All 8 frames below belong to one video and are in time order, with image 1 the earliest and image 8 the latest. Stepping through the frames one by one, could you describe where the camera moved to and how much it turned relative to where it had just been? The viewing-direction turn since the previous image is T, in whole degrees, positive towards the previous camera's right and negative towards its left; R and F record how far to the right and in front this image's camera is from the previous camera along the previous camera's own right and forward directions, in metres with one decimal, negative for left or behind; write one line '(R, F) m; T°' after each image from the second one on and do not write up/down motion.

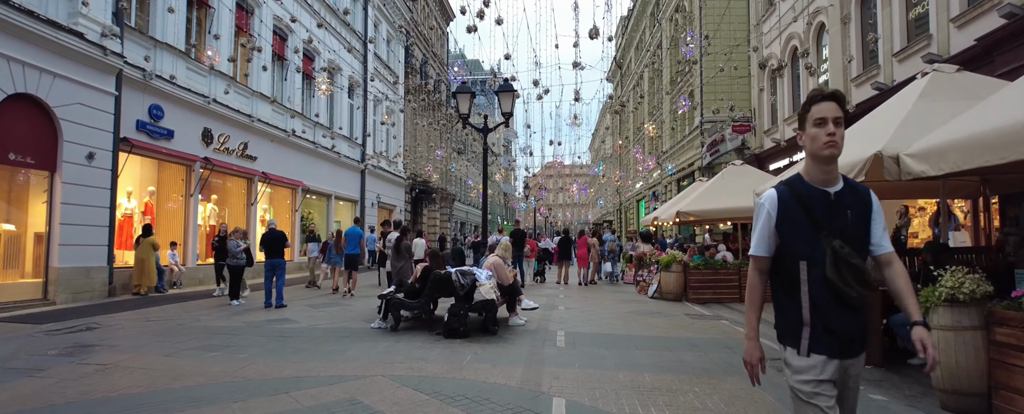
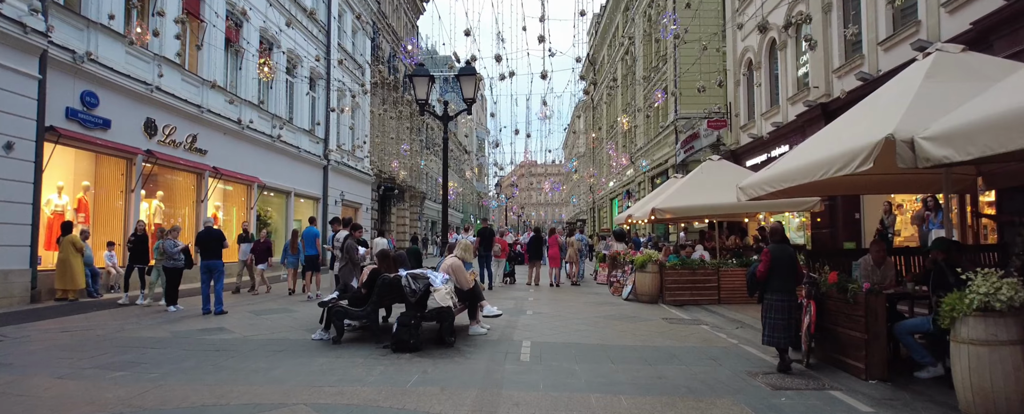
(+0.2, +0.9) m; +2°
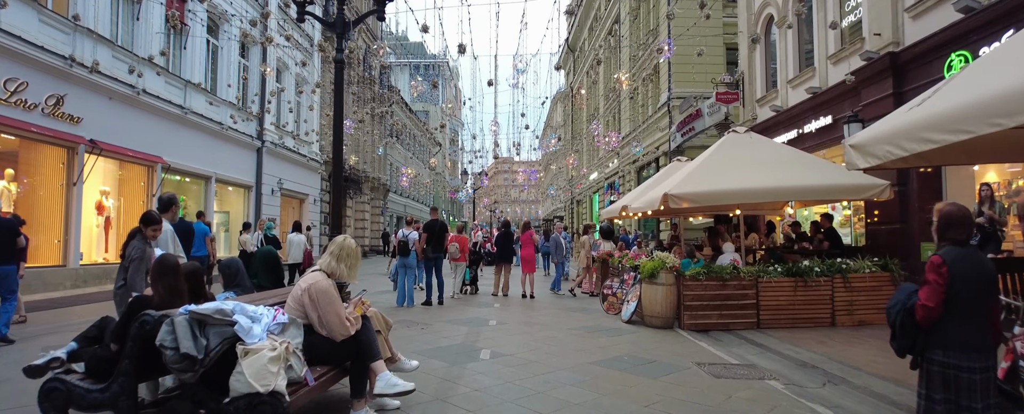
(+0.3, +3.6) m; +2°
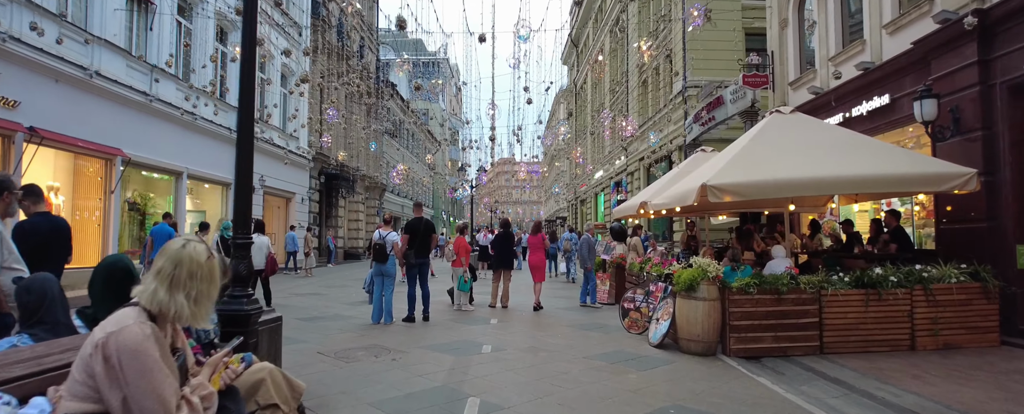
(0.0, +1.7) m; 0°
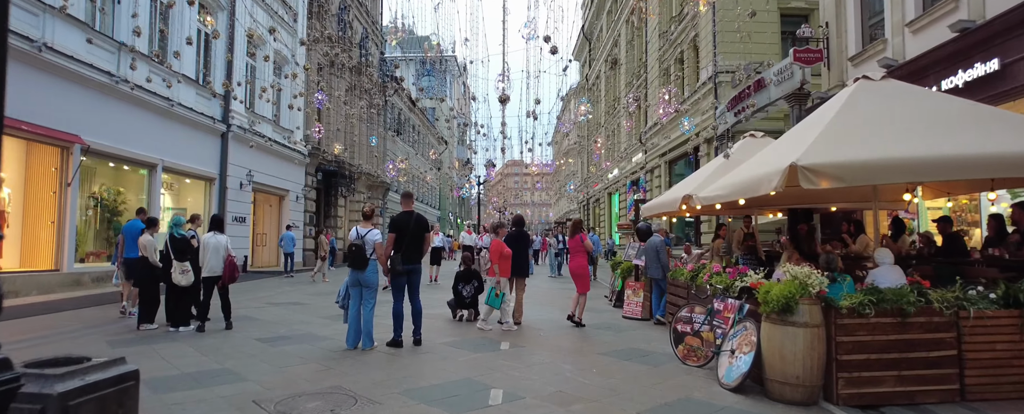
(-0.1, +1.9) m; -1°
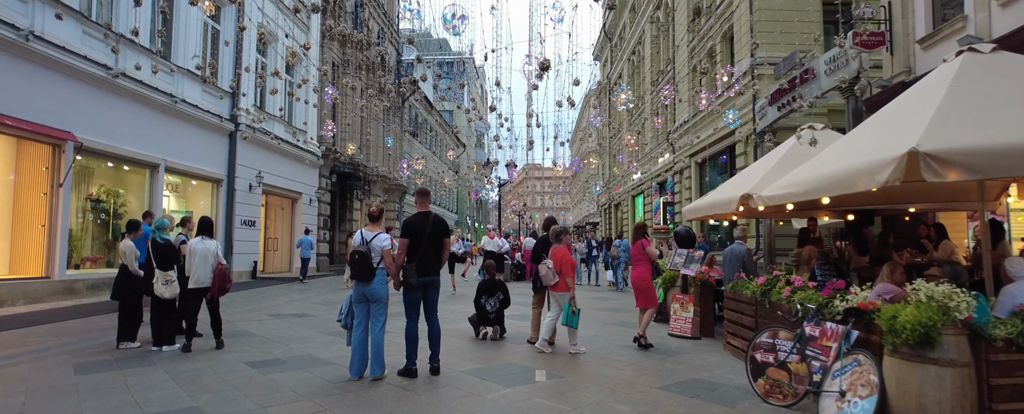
(-0.2, +1.1) m; -2°
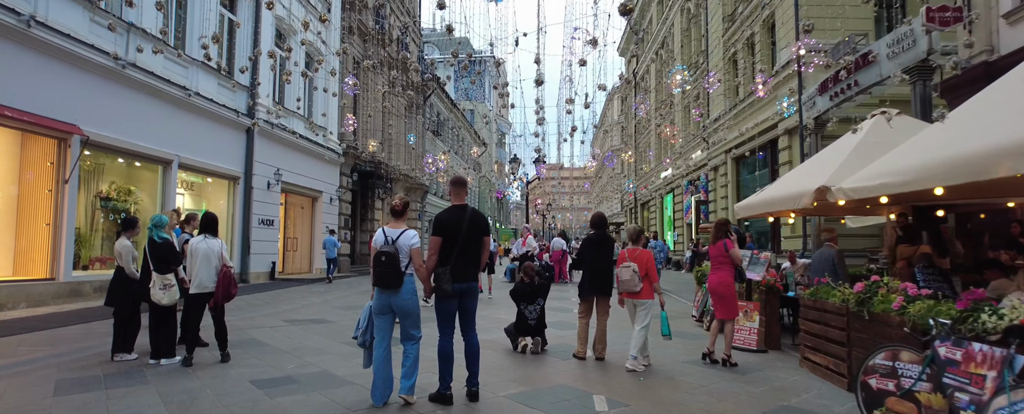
(-0.2, +0.9) m; -2°
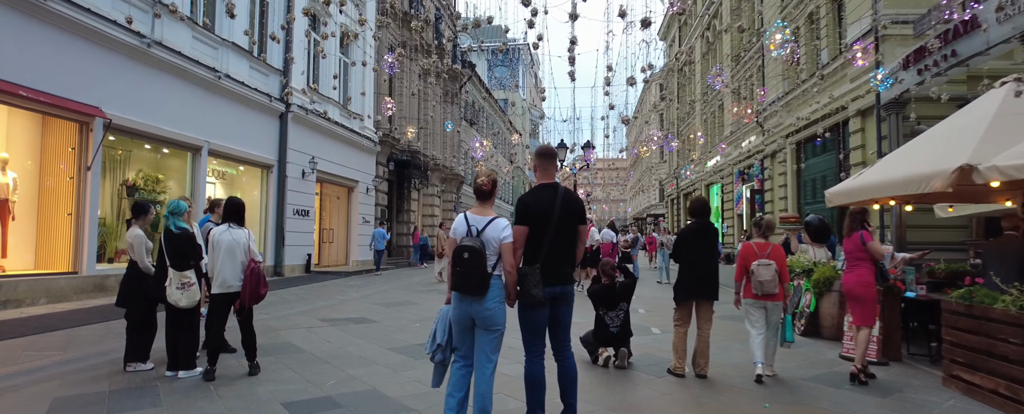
(-0.4, +1.0) m; -3°
